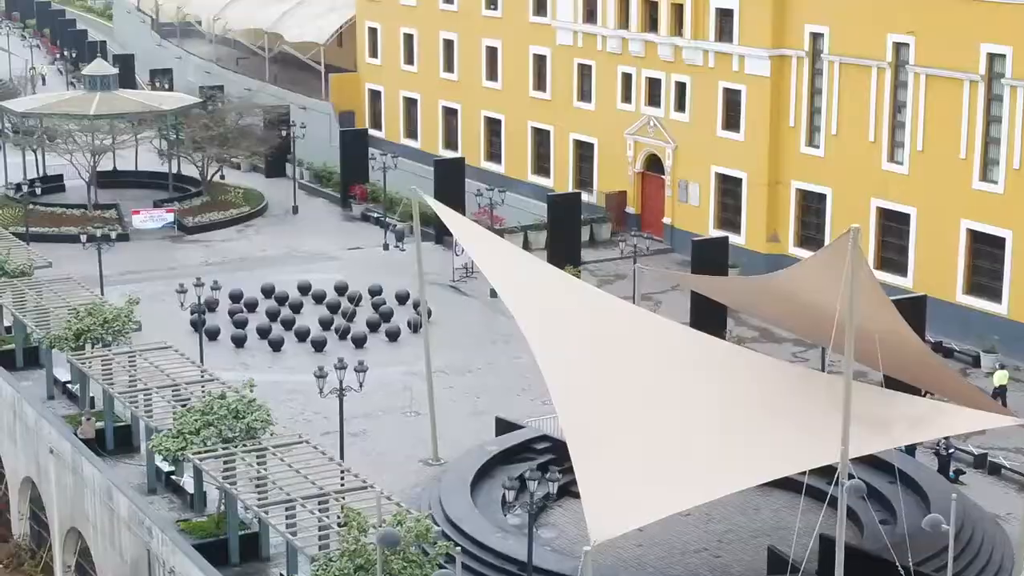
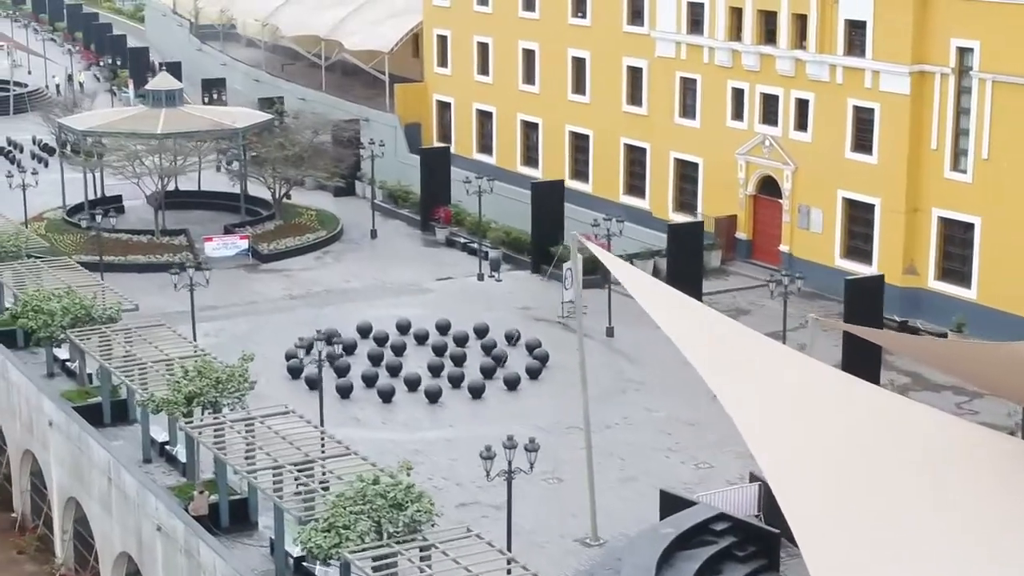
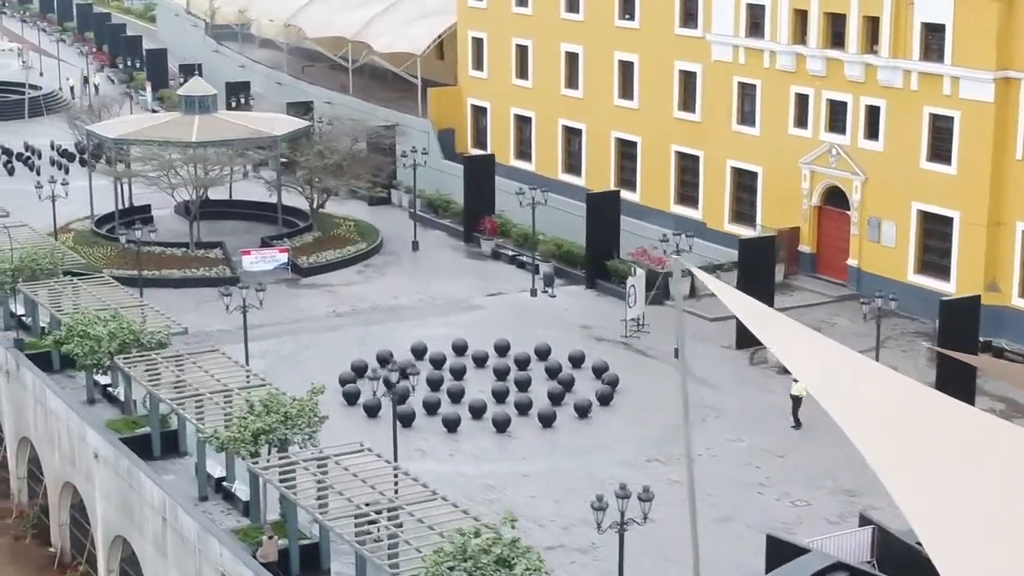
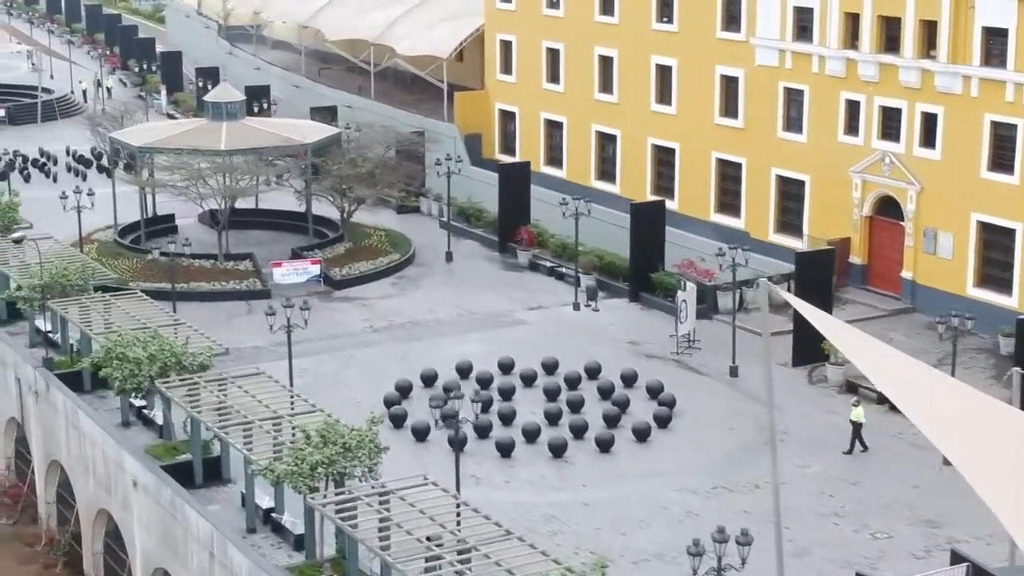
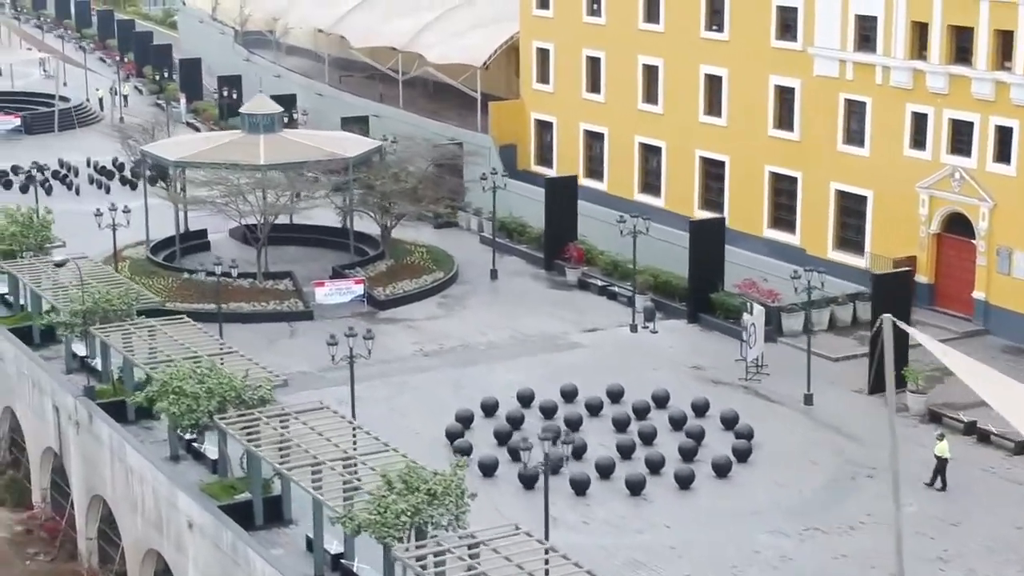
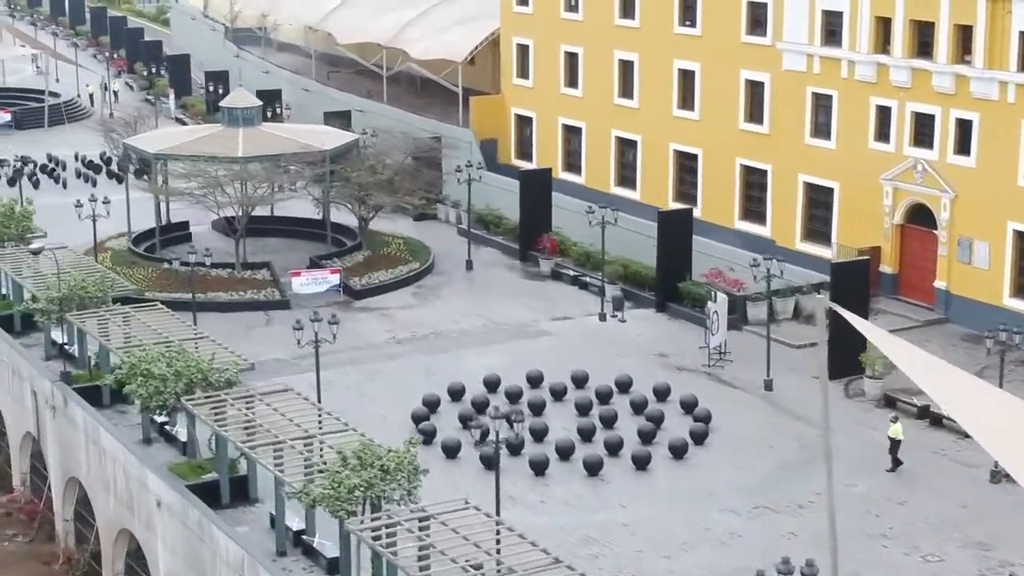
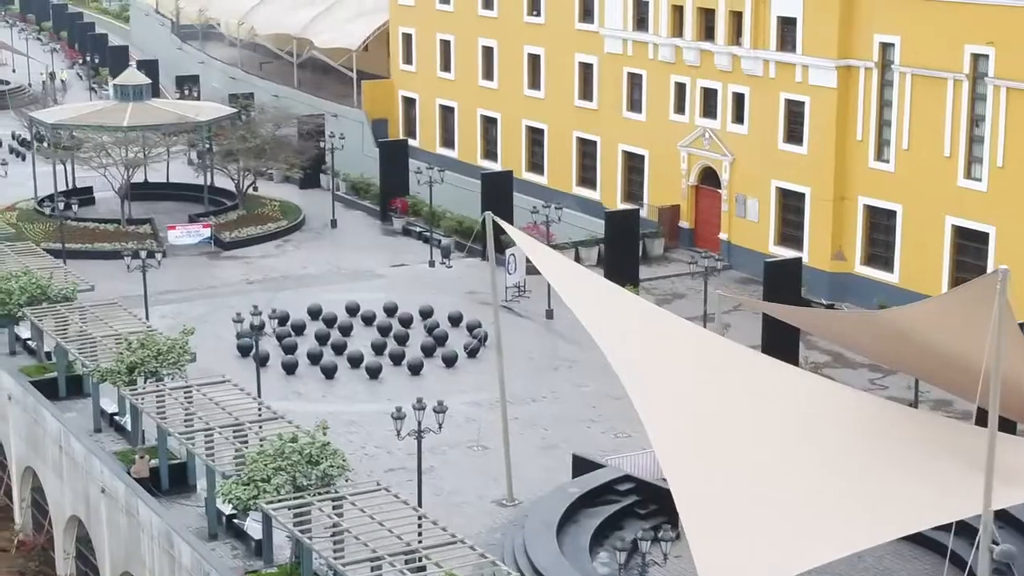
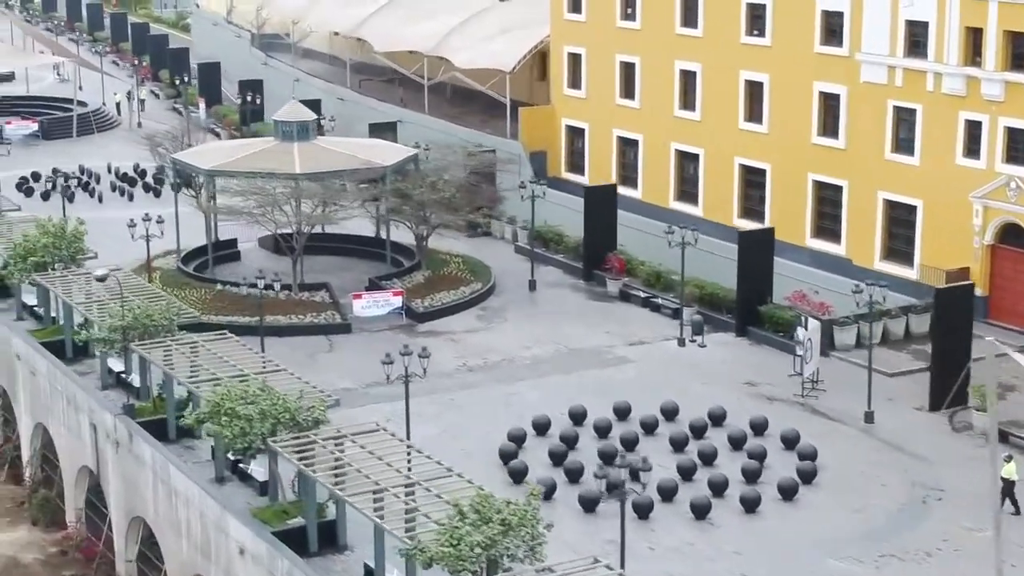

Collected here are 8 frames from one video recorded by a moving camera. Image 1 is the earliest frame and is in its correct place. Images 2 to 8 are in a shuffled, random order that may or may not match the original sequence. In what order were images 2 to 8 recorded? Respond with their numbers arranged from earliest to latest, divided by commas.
7, 2, 3, 4, 6, 5, 8
